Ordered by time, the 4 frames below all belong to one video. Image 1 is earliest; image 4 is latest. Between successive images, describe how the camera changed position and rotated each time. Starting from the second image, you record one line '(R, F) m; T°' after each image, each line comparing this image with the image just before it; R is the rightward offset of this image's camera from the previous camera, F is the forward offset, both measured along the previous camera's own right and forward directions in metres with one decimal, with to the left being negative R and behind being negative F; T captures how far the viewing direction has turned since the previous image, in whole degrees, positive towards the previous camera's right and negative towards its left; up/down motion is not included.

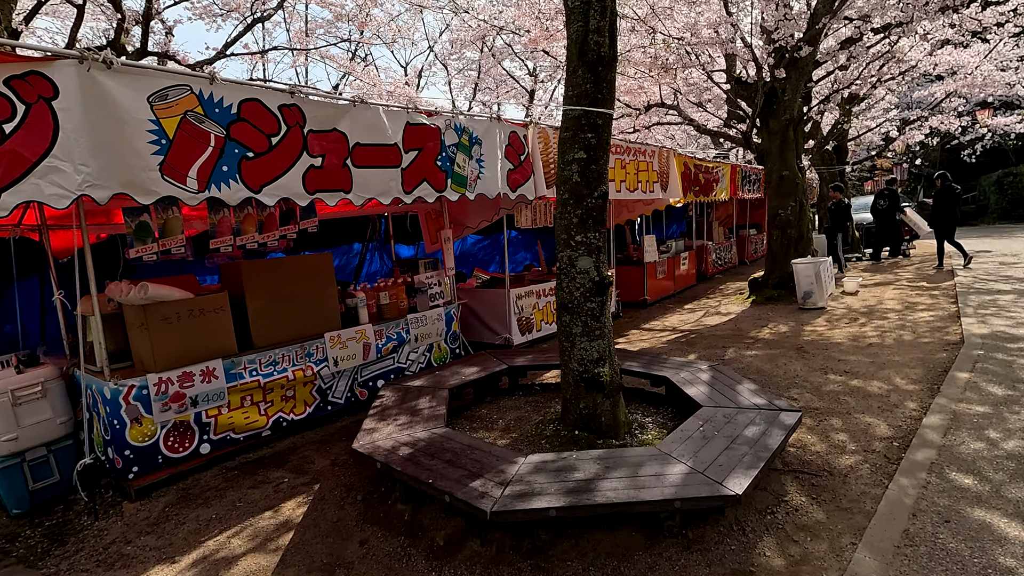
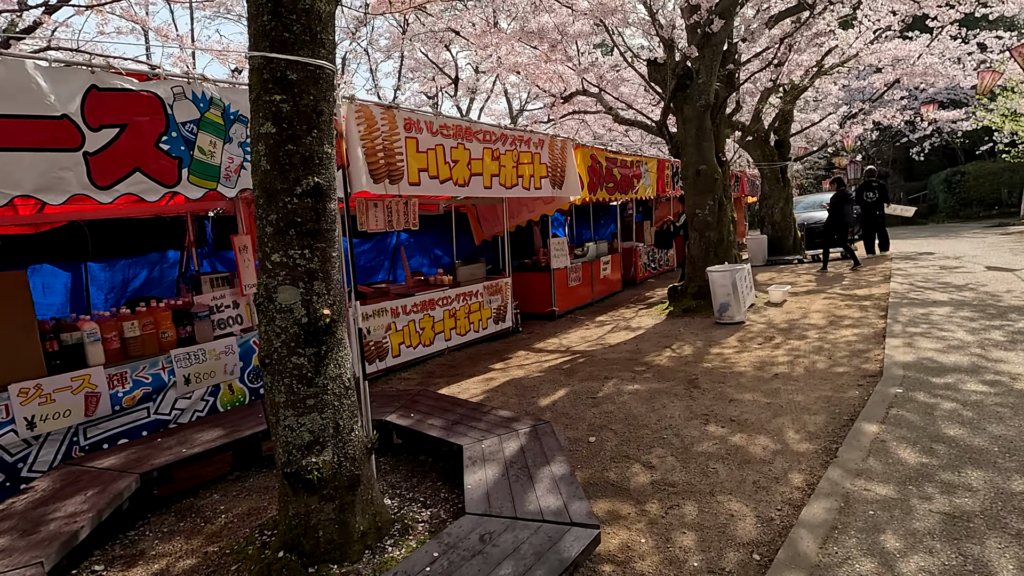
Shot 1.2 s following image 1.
(+1.3, +1.2) m; +3°
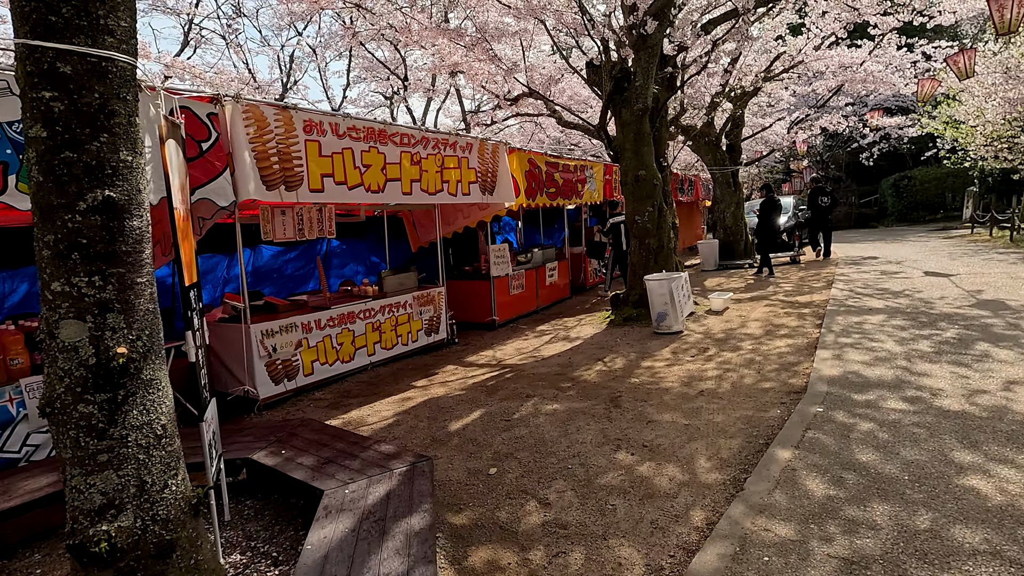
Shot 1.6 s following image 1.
(+0.5, +0.3) m; +3°
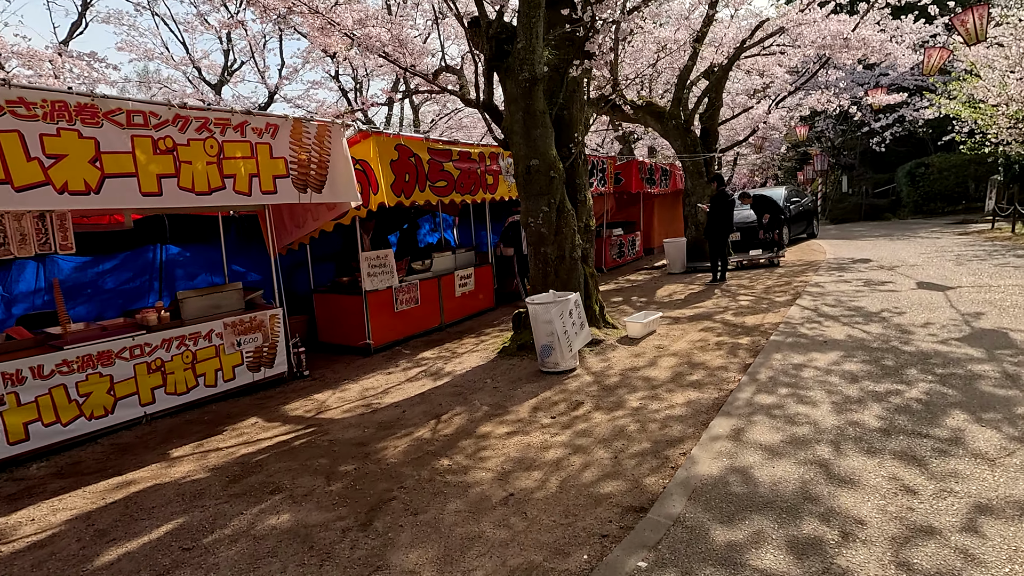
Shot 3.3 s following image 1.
(+1.8, +1.6) m; -2°
